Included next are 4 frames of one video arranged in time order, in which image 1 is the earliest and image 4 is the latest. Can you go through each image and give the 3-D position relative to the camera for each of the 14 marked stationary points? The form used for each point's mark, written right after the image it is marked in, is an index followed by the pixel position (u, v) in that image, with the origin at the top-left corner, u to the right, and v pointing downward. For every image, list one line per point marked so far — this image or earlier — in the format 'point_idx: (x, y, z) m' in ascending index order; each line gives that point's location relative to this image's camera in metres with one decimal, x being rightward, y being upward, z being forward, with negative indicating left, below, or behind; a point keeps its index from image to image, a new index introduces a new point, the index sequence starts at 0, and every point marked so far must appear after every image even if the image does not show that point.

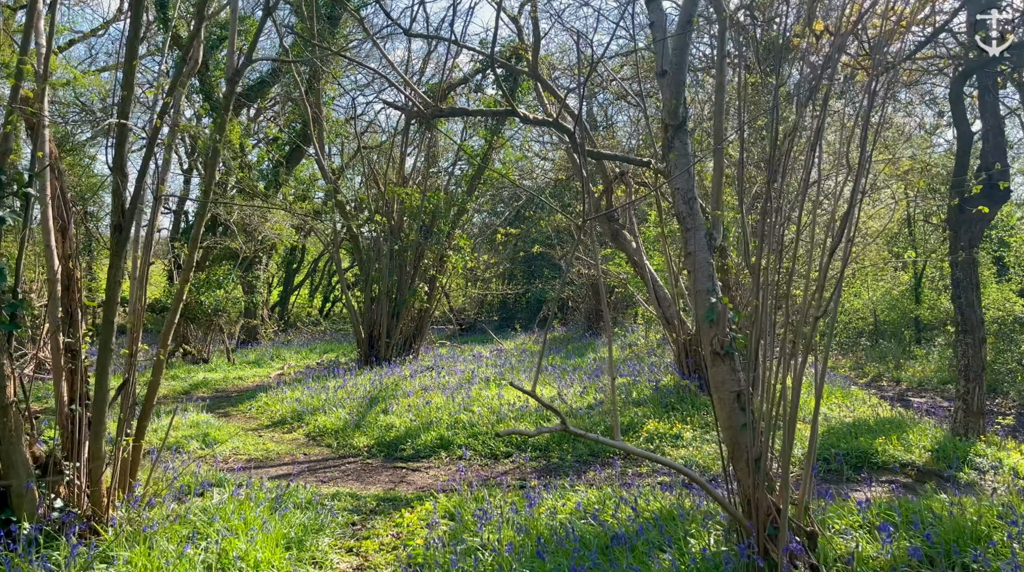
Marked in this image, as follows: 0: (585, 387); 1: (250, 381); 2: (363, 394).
0: (+0.8, -1.1, +9.9) m
1: (-4.3, -1.6, +15.6) m
2: (-1.6, -1.2, +10.3) m
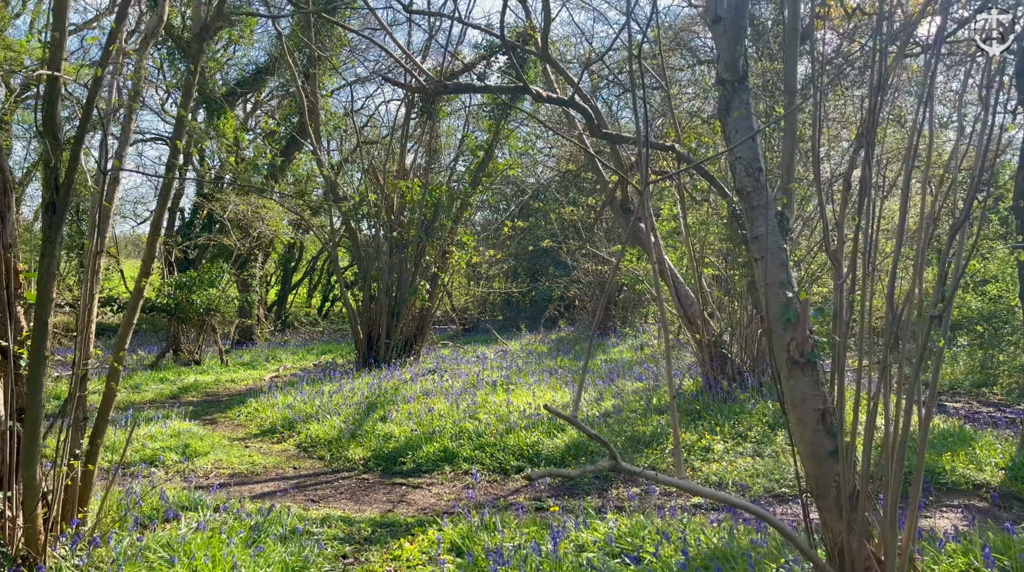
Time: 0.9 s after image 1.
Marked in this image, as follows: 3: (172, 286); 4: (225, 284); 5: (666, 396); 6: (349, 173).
0: (+0.9, -1.0, +9.1) m
1: (-4.2, -1.5, +14.8) m
2: (-1.5, -1.1, +9.5) m
3: (-5.6, 0.0, +15.6) m
4: (-5.0, 0.0, +16.5) m
5: (+1.4, -1.0, +8.4) m
6: (-2.5, +1.7, +14.7) m
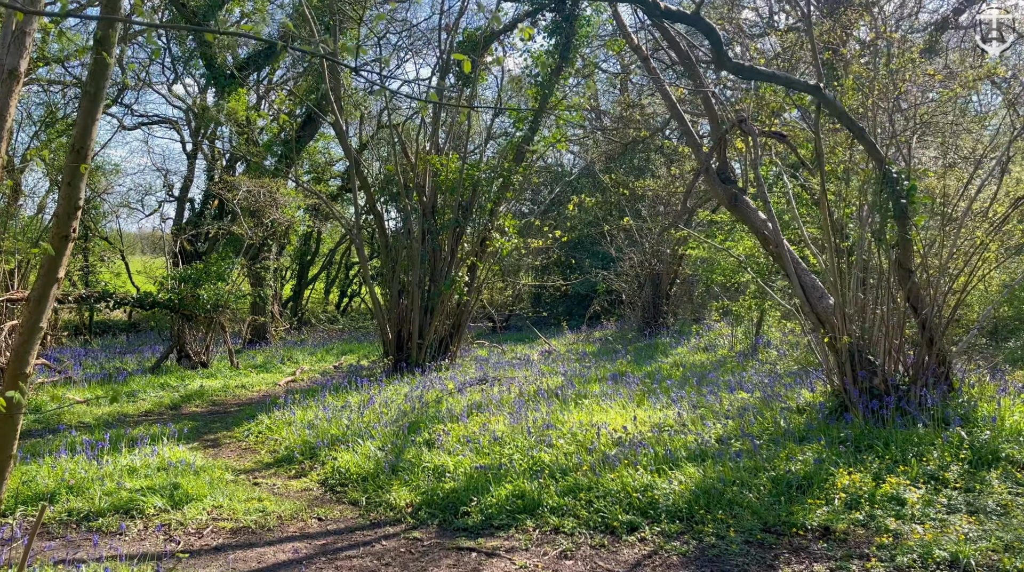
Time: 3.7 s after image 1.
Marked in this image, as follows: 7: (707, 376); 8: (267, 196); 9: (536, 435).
0: (+1.4, -0.9, +7.3) m
1: (-3.5, -1.4, +13.0) m
2: (-0.9, -1.1, +7.7) m
3: (-4.9, +0.1, +13.8) m
4: (-4.3, +0.1, +14.7) m
5: (+1.9, -0.9, +6.5) m
6: (-1.9, +1.8, +12.9) m
7: (+2.0, -0.9, +9.5) m
8: (-3.9, +1.4, +15.3) m
9: (+0.2, -1.0, +6.6) m
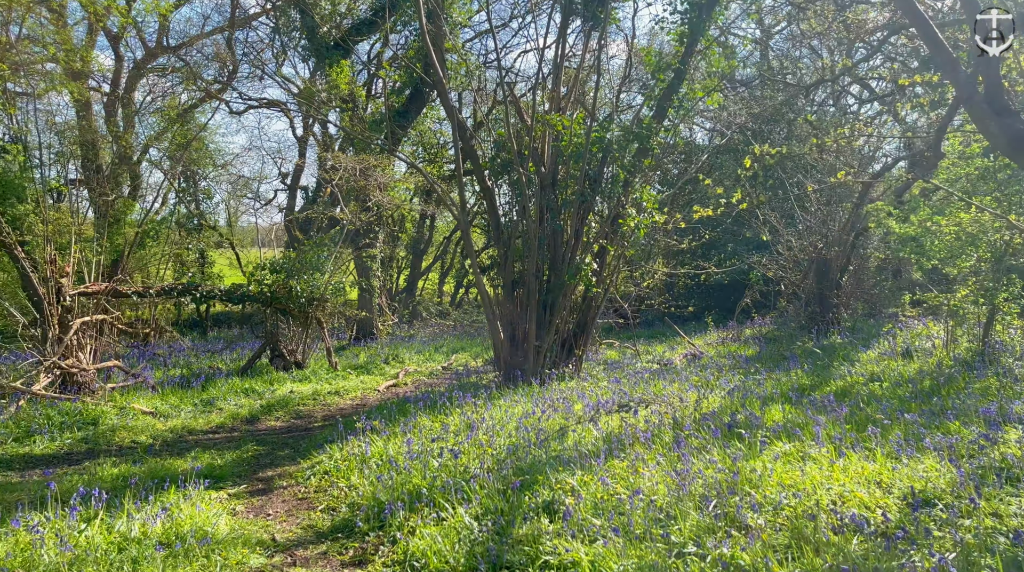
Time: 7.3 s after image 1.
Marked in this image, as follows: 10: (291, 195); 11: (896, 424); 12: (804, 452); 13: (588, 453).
0: (+2.3, -0.9, +4.7) m
1: (-1.9, -1.3, +11.1) m
2: (0.0, -1.0, +5.4) m
3: (-3.2, +0.2, +12.1) m
4: (-2.5, +0.3, +12.8) m
5: (+2.7, -0.8, +3.9) m
6: (-0.3, +1.9, +10.7) m
7: (+3.1, -0.8, +6.9) m
8: (-2.1, +1.6, +13.3) m
9: (+0.9, -1.0, +4.2) m
10: (-4.5, +1.9, +18.7) m
11: (+2.2, -0.9, +5.6) m
12: (+1.5, -0.9, +5.0) m
13: (+0.4, -1.0, +5.4) m
